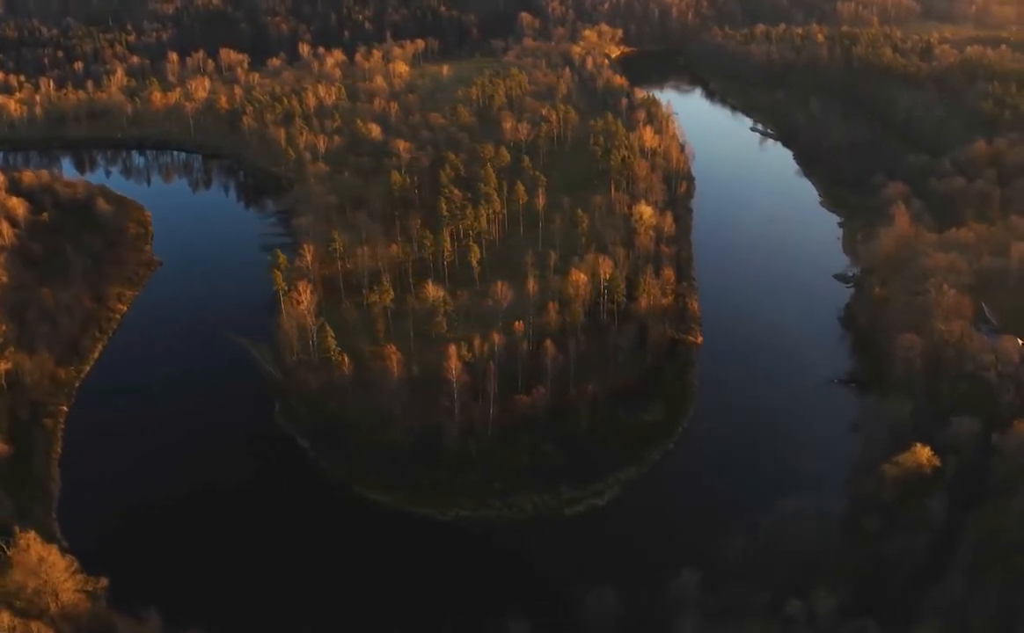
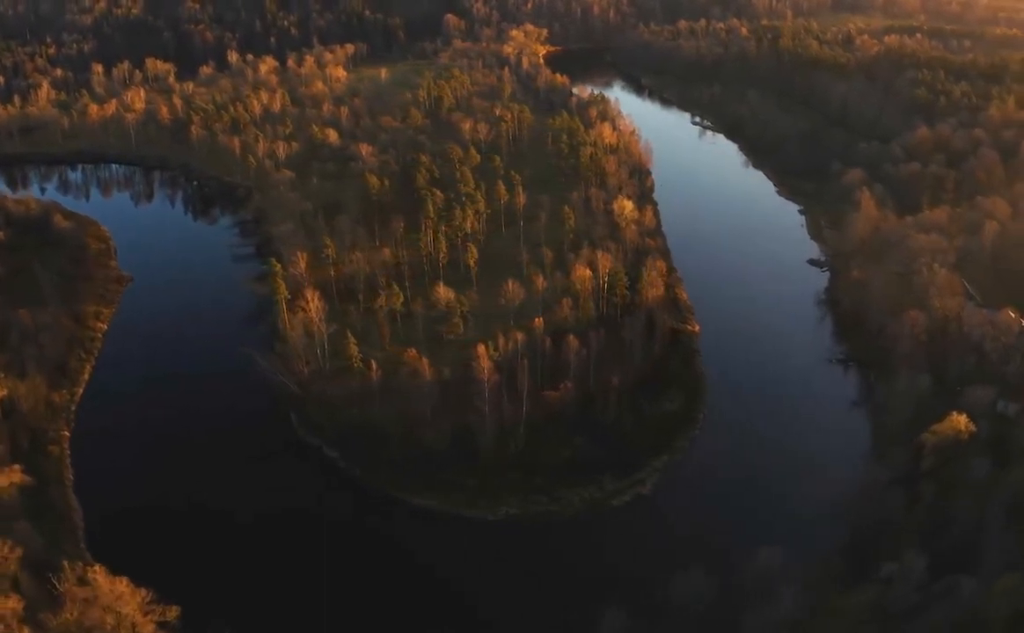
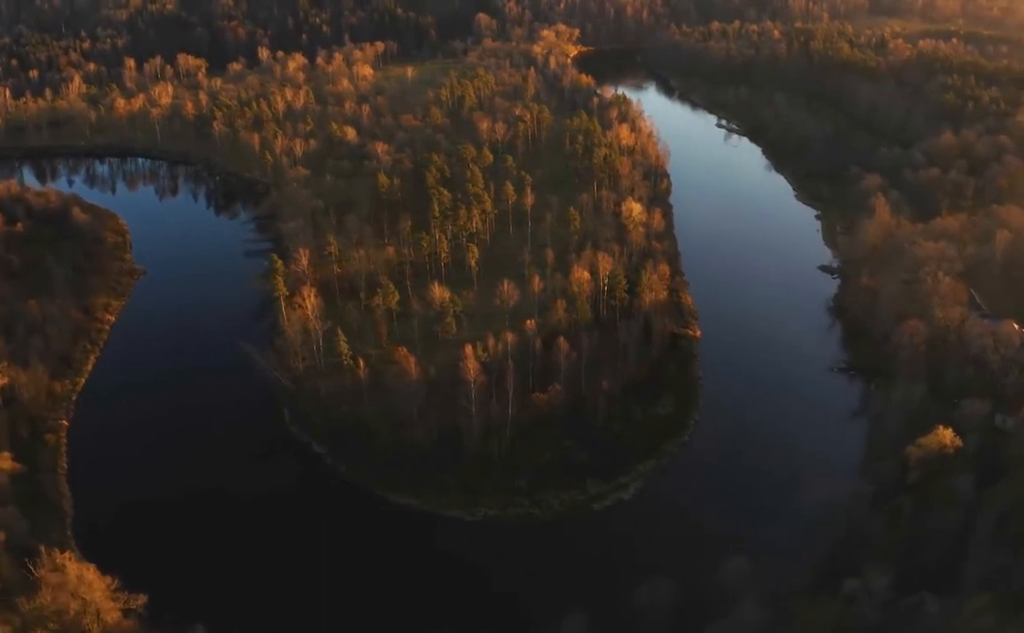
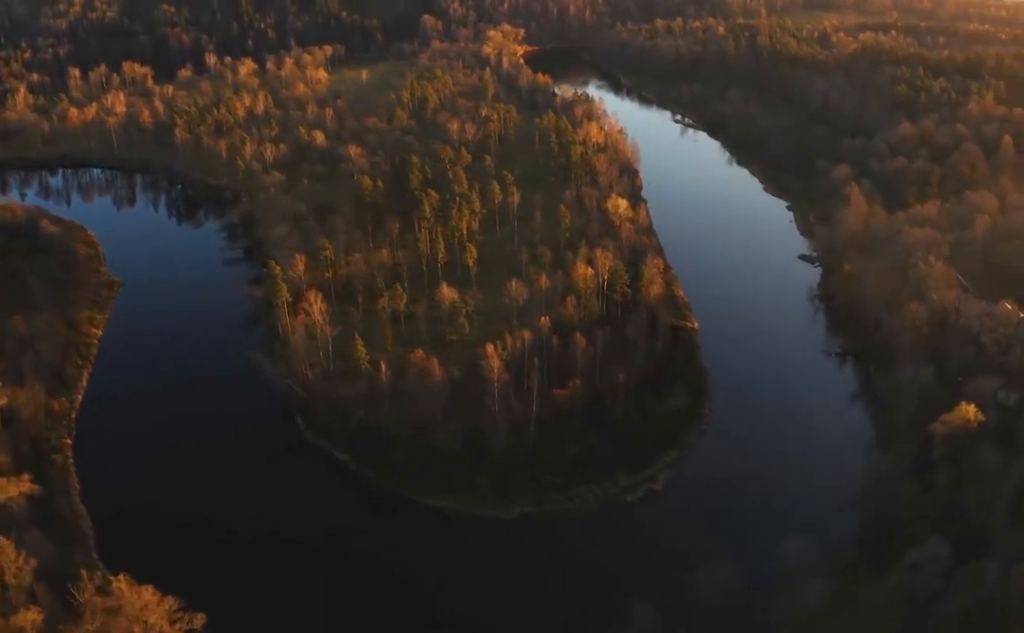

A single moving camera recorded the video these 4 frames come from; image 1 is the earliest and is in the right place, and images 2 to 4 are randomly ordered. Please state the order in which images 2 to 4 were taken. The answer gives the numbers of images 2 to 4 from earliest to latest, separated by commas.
3, 2, 4
